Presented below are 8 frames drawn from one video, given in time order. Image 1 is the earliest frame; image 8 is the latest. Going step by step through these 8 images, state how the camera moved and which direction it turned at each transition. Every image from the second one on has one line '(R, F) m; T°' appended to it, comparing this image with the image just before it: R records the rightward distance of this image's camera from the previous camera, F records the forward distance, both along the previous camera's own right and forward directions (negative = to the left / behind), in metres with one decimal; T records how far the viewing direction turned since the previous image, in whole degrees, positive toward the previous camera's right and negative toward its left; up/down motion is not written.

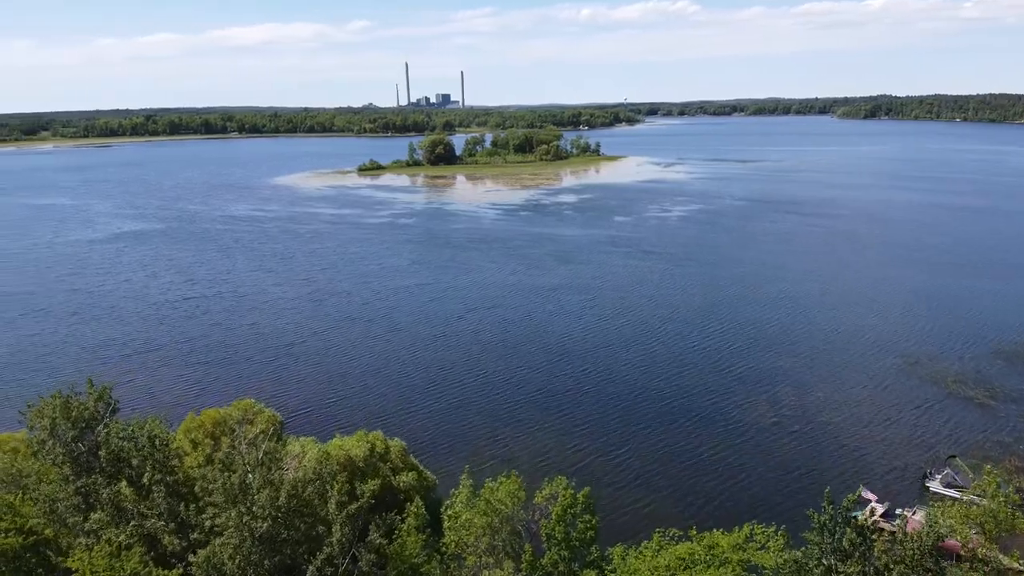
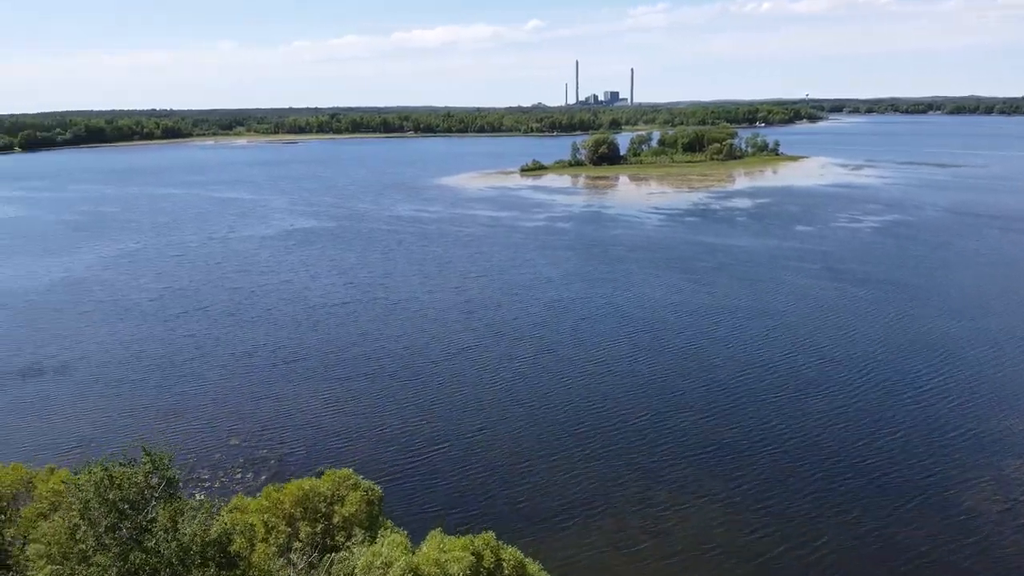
(0.0, +3.3) m; -11°
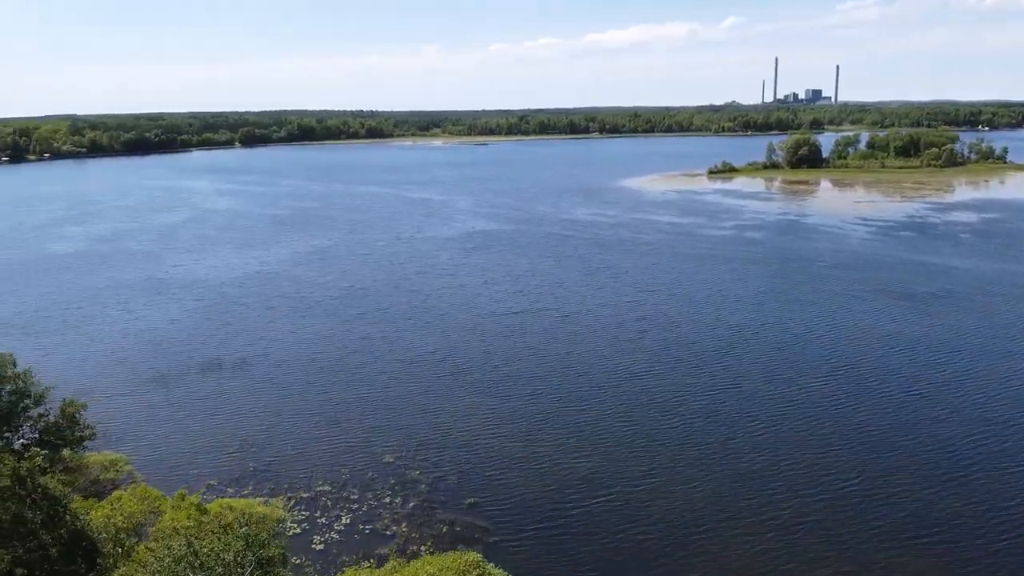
(0.0, +2.4) m; -13°
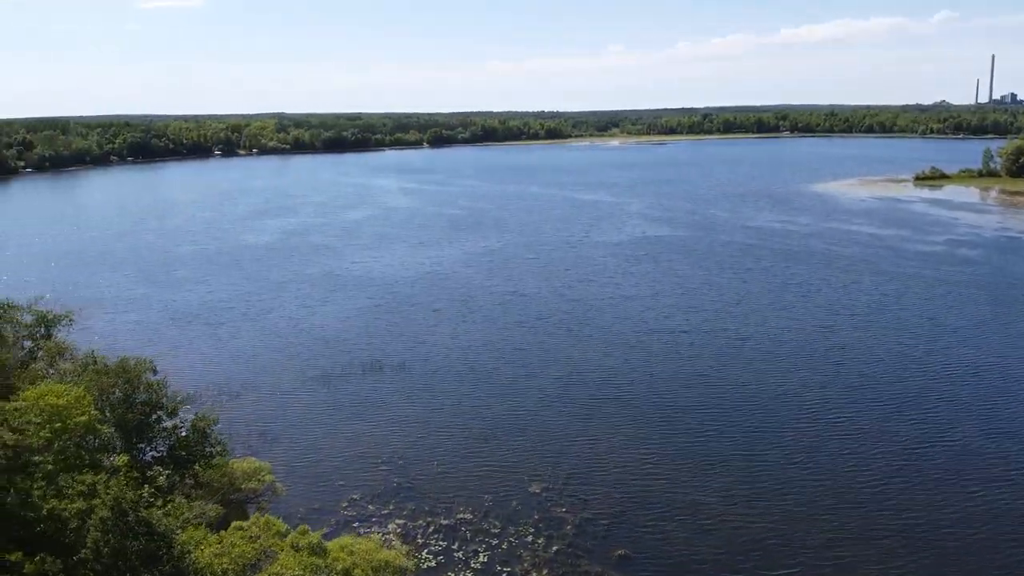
(+0.1, +2.0) m; -12°
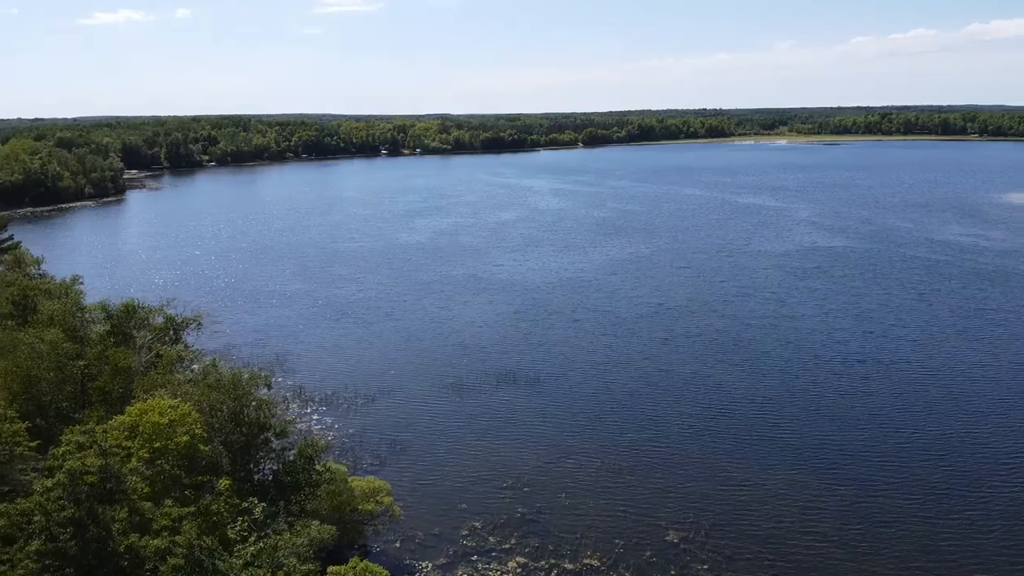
(+0.1, +1.8) m; -11°
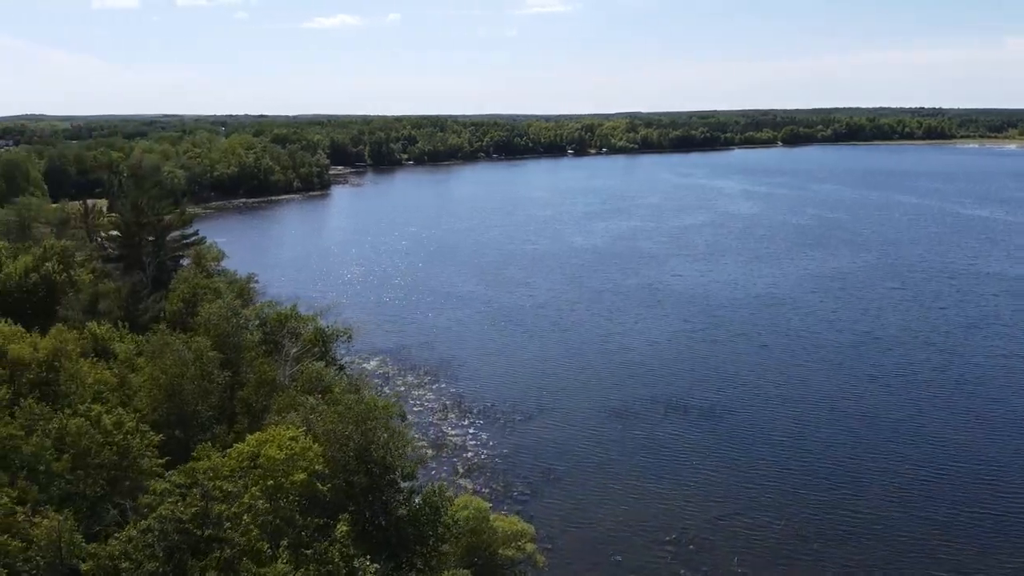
(+0.1, +2.0) m; -13°
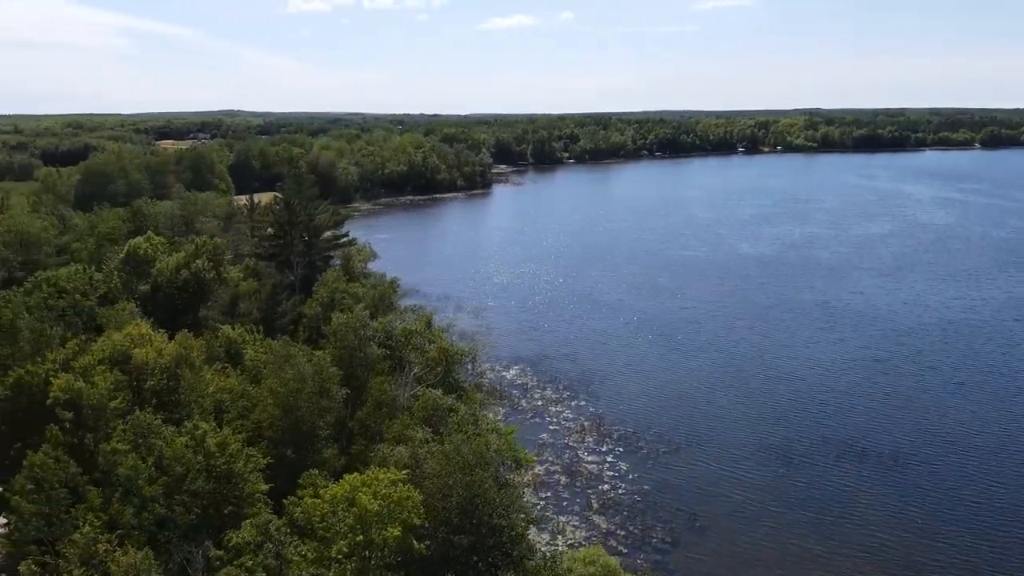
(+0.2, +1.8) m; -11°
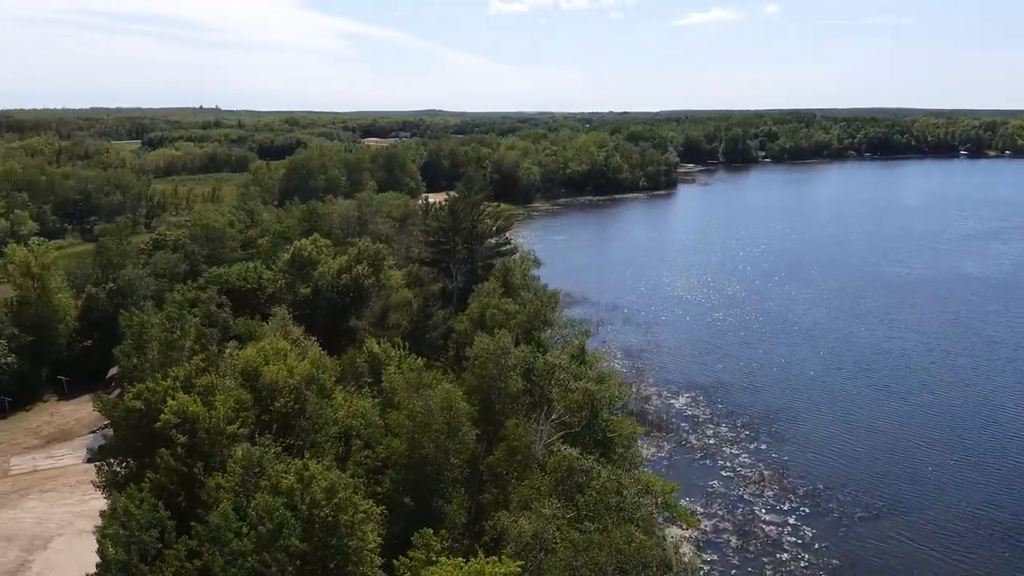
(+0.2, +2.0) m; -13°
